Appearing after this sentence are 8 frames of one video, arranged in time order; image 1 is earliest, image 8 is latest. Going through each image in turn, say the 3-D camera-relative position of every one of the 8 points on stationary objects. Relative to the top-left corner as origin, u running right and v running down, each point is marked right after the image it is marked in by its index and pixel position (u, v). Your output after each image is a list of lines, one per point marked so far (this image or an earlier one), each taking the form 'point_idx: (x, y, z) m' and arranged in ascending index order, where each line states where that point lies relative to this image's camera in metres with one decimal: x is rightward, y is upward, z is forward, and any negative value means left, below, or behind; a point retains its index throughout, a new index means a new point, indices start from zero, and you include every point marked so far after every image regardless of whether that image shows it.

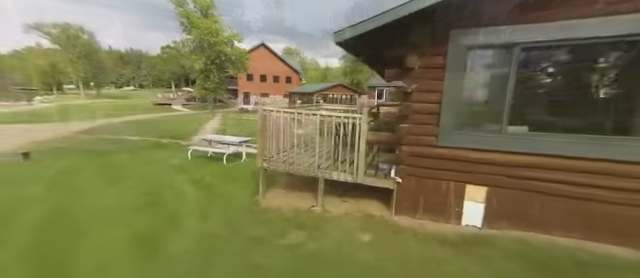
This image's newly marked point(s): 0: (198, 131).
0: (-6.8, +0.5, +14.7) m
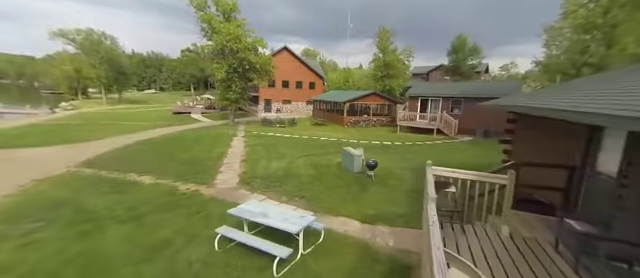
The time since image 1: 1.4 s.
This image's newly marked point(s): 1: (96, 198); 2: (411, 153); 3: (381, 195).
0: (-4.6, -0.9, +12.2) m
1: (-6.3, -1.6, +7.2) m
2: (+4.8, -0.7, +13.6) m
3: (+1.8, -1.7, +7.6) m
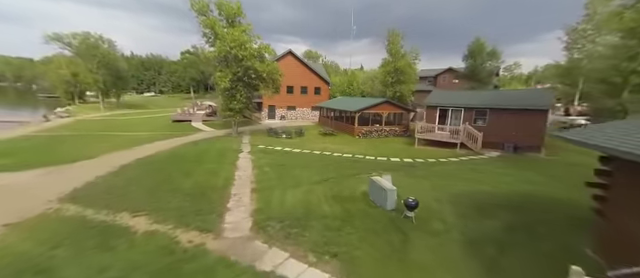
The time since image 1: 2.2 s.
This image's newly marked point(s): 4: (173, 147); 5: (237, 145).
0: (-3.7, -1.9, +10.7) m
1: (-5.5, -2.7, +5.6) m
2: (+5.7, -1.7, +12.0) m
3: (+2.7, -2.7, +6.1) m
4: (-10.9, -0.6, +18.9) m
5: (-6.3, -0.5, +19.5) m
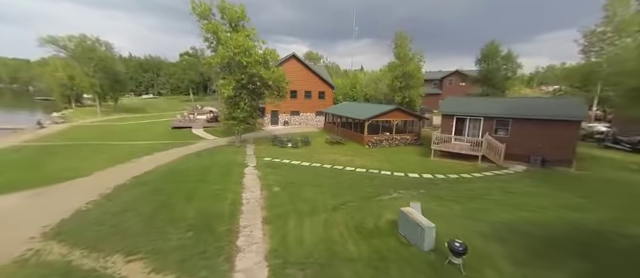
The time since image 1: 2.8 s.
0: (-3.0, -2.8, +9.5) m
1: (-4.7, -3.5, +4.4) m
2: (+6.4, -2.4, +10.9) m
3: (+3.4, -3.5, +4.9) m
4: (-10.2, -1.5, +17.7) m
5: (-5.6, -1.4, +18.3) m
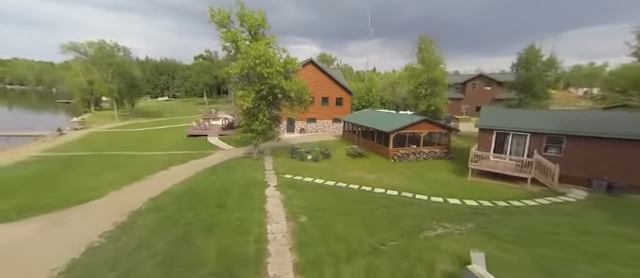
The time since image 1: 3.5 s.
0: (-1.8, -3.8, +8.3) m
1: (-3.7, -4.5, +3.3) m
2: (+7.7, -3.5, +9.3) m
3: (+4.5, -4.5, +3.4) m
4: (-8.6, -2.5, +16.8) m
5: (-4.0, -2.4, +17.1) m
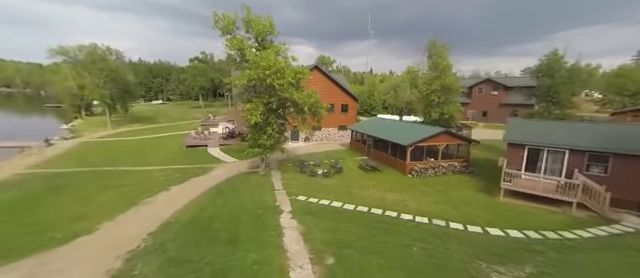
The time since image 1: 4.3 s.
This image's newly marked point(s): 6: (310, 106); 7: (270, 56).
0: (-0.6, -4.8, +6.7) m
1: (-2.5, -5.6, +1.7) m
2: (+8.8, -4.5, +7.8) m
3: (+5.7, -5.5, +2.0) m
4: (-7.6, -3.7, +15.1) m
5: (-3.0, -3.5, +15.5) m
6: (-0.7, +2.3, +17.4) m
7: (-3.1, +5.1, +15.7) m
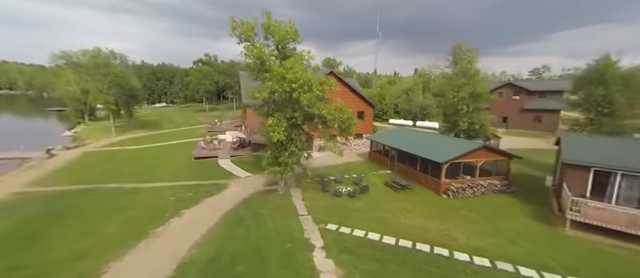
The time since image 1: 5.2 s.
0: (+1.1, -6.0, +4.8) m
1: (-0.8, -6.7, -0.2) m
2: (+10.5, -5.6, +5.9) m
3: (+7.4, -6.6, 0.0) m
4: (-5.8, -4.8, +13.3) m
5: (-1.2, -4.7, +13.7) m
6: (+1.1, +1.2, +15.5) m
7: (-1.4, +4.0, +13.8) m
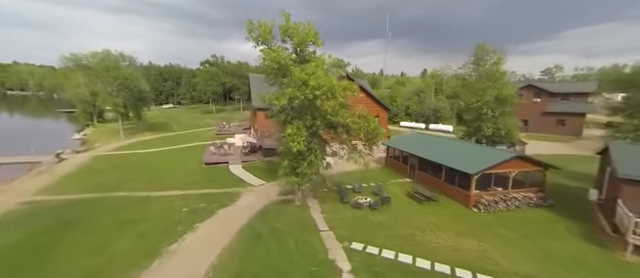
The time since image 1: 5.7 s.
0: (+2.1, -6.5, +3.7) m
1: (+0.1, -7.2, -1.3) m
2: (+11.6, -6.2, +4.5) m
3: (+8.3, -7.2, -1.3) m
4: (-4.6, -5.4, +12.3) m
5: (0.0, -5.2, +12.6) m
6: (+2.3, +0.6, +14.4) m
7: (-0.1, +3.4, +12.7) m
